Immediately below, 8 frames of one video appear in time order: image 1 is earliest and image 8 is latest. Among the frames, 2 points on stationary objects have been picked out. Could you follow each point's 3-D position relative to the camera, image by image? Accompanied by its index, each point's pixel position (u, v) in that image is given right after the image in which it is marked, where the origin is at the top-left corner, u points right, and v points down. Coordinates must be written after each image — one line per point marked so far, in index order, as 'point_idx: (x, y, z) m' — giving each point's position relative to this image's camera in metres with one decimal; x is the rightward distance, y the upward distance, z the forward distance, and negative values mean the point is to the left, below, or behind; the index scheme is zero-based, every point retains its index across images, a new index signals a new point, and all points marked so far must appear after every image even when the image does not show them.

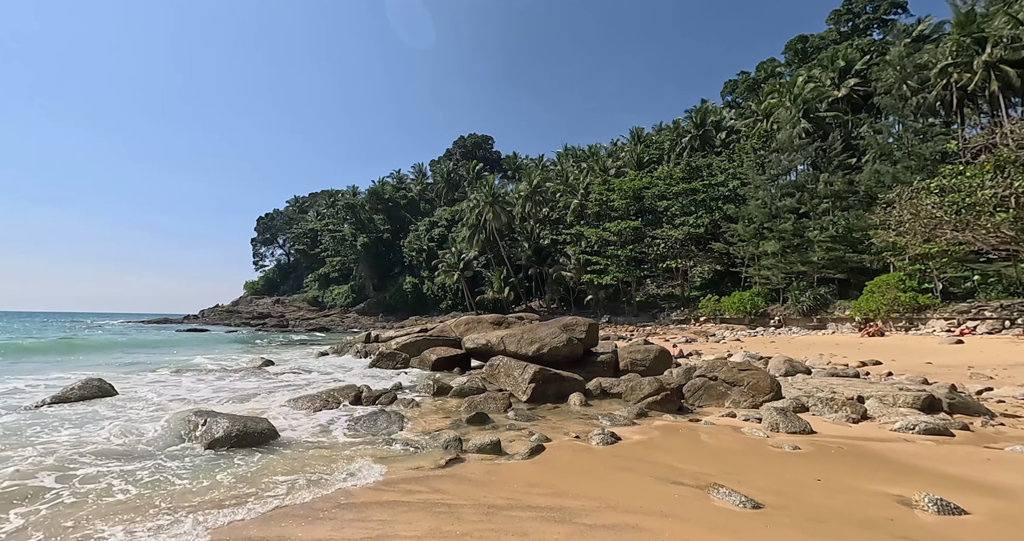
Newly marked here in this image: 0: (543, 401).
0: (+0.5, -2.0, +8.2) m
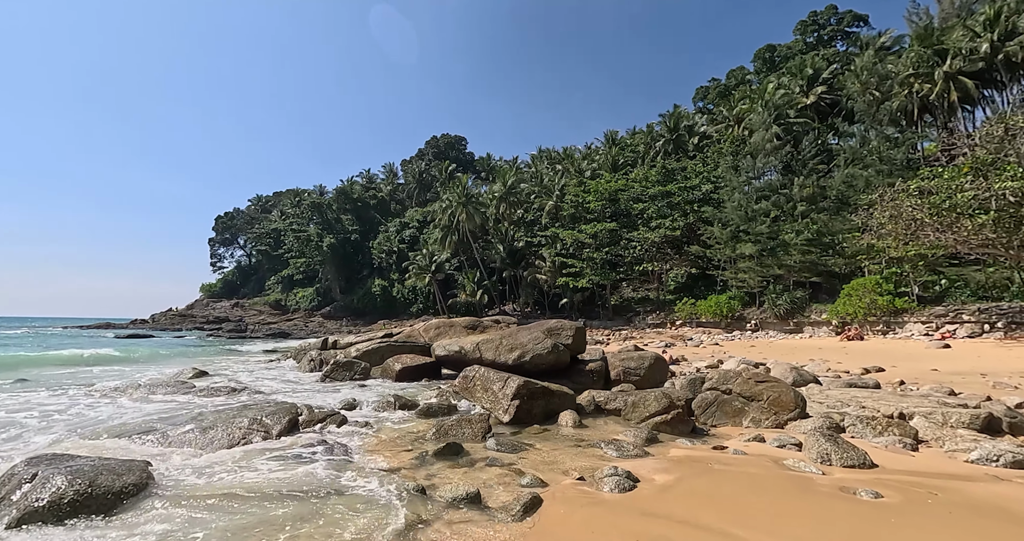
0: (+0.2, -1.9, +6.7) m
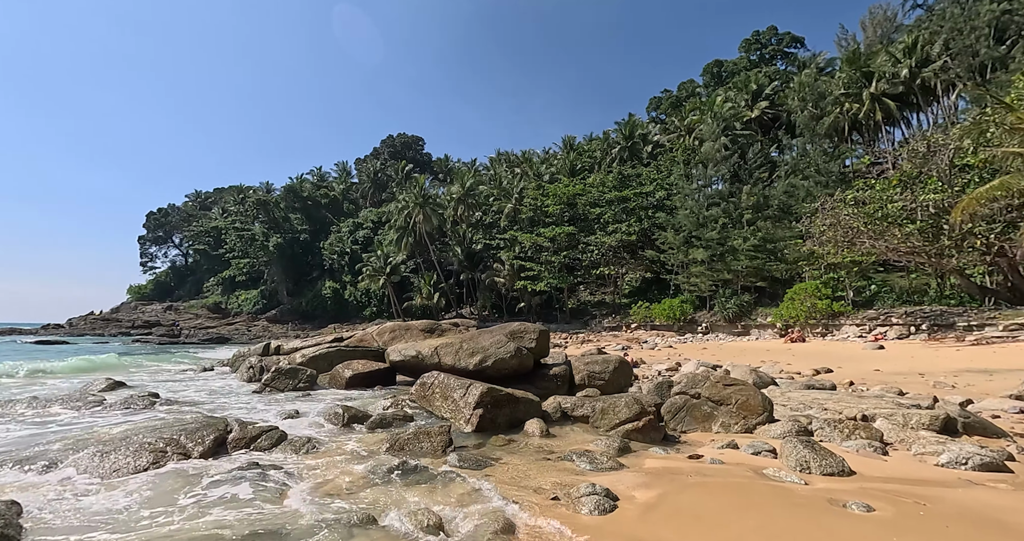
0: (-0.3, -1.9, +6.2) m
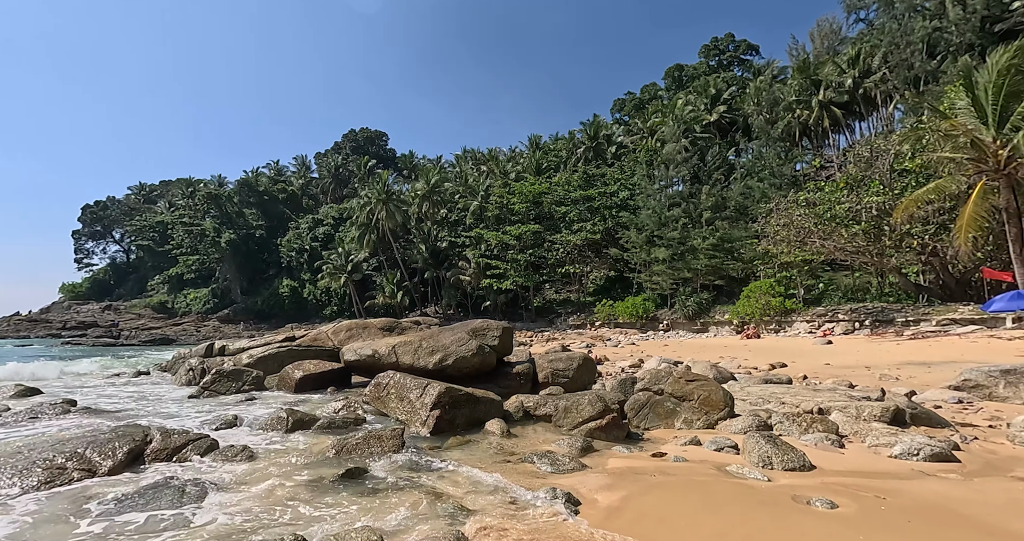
0: (-0.7, -1.8, +5.9) m
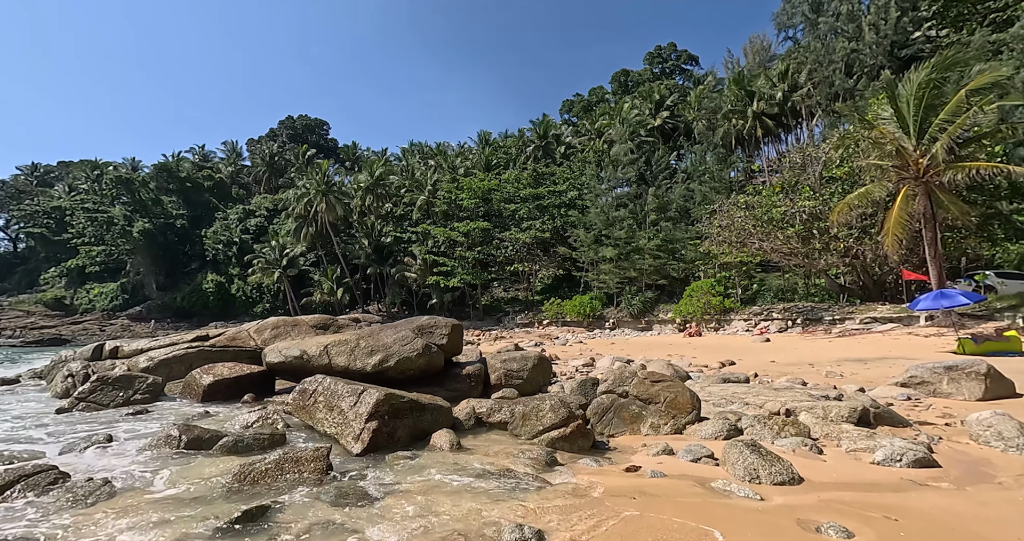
0: (-1.2, -1.7, +5.1) m
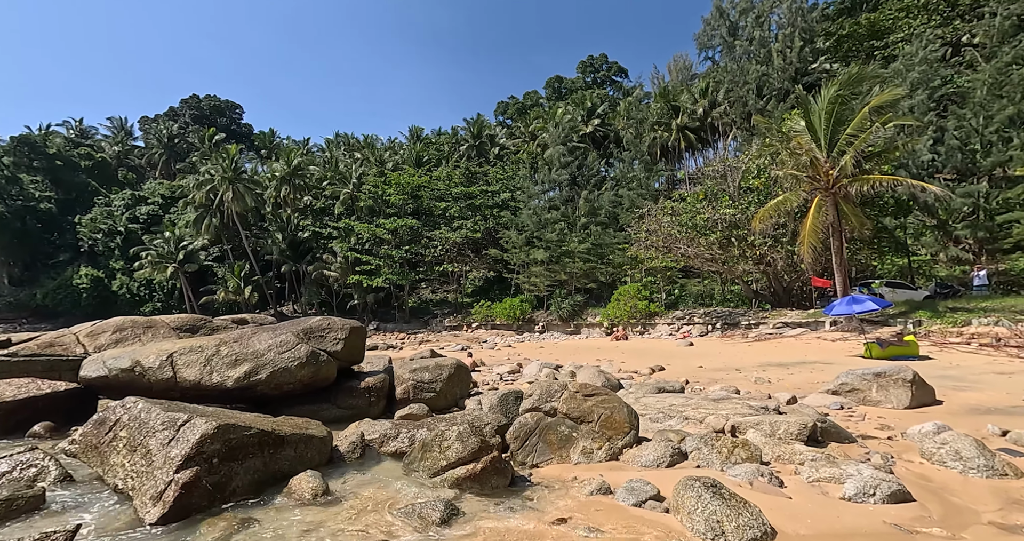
0: (-2.0, -1.6, +3.6) m
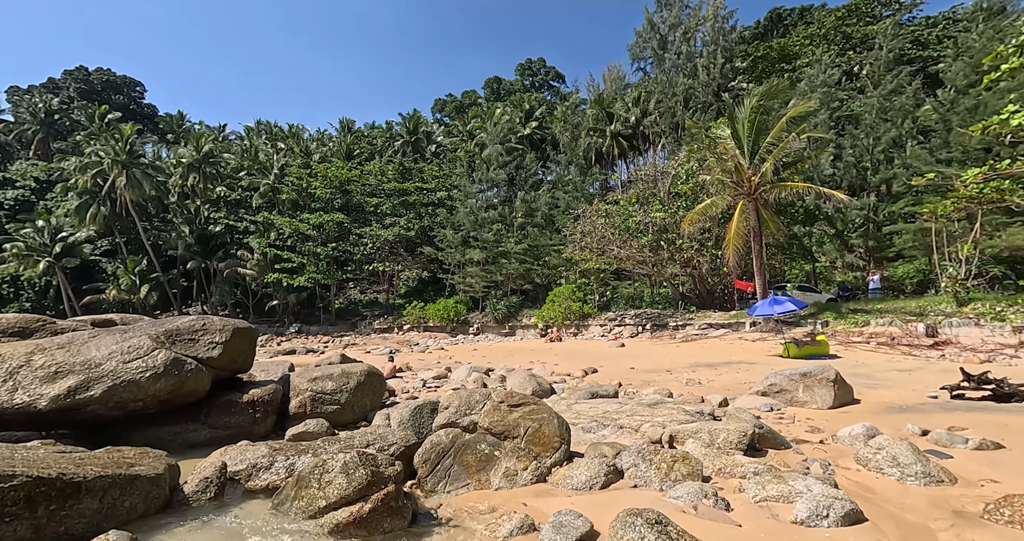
0: (-2.5, -1.5, +2.6) m
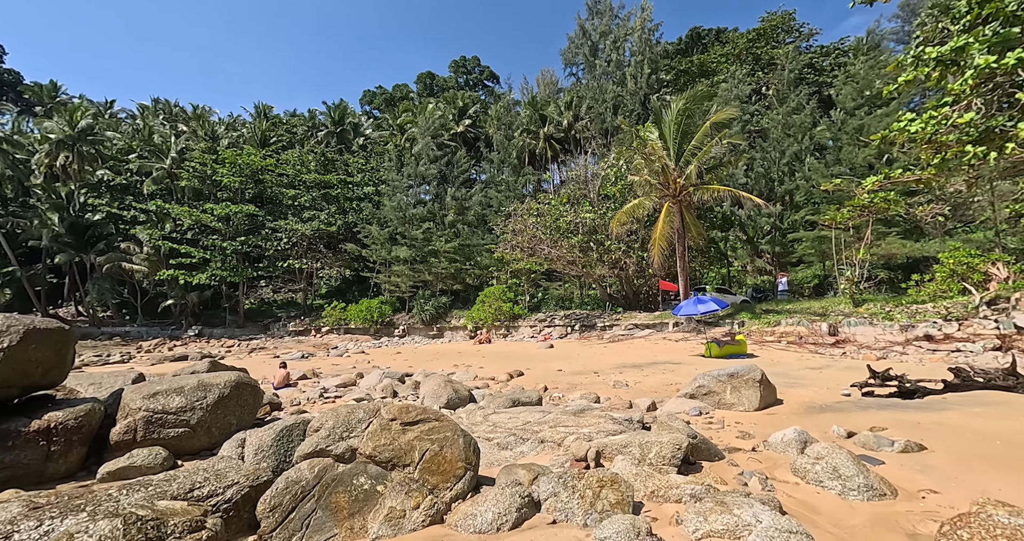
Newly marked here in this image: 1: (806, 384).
0: (-3.0, -1.3, +1.2) m
1: (+5.9, -2.3, +10.5) m
